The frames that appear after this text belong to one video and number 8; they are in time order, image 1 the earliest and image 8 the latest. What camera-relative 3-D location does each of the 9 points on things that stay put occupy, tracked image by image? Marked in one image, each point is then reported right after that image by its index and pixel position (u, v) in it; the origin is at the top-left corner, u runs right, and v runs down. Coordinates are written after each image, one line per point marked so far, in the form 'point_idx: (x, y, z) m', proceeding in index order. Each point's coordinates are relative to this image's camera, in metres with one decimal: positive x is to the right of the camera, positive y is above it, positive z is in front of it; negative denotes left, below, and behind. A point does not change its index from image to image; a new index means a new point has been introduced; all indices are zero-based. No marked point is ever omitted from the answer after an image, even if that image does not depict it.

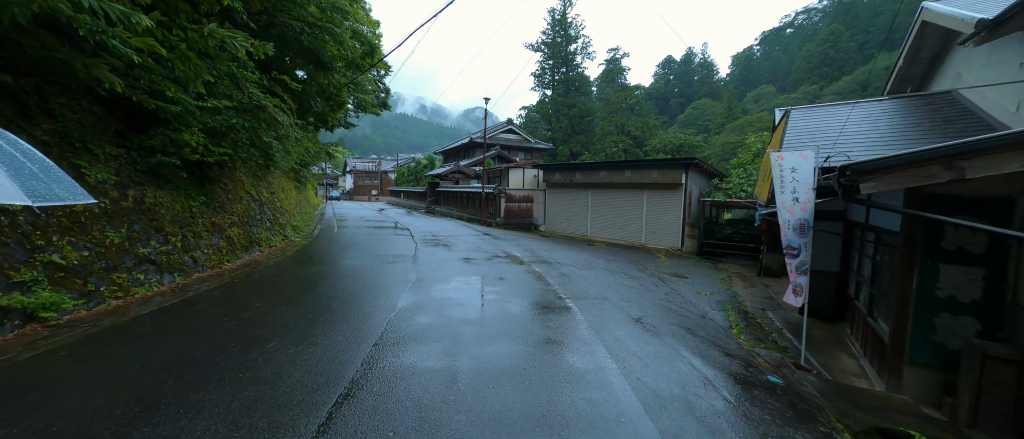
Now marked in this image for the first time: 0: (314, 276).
0: (-3.7, -0.9, +6.8) m
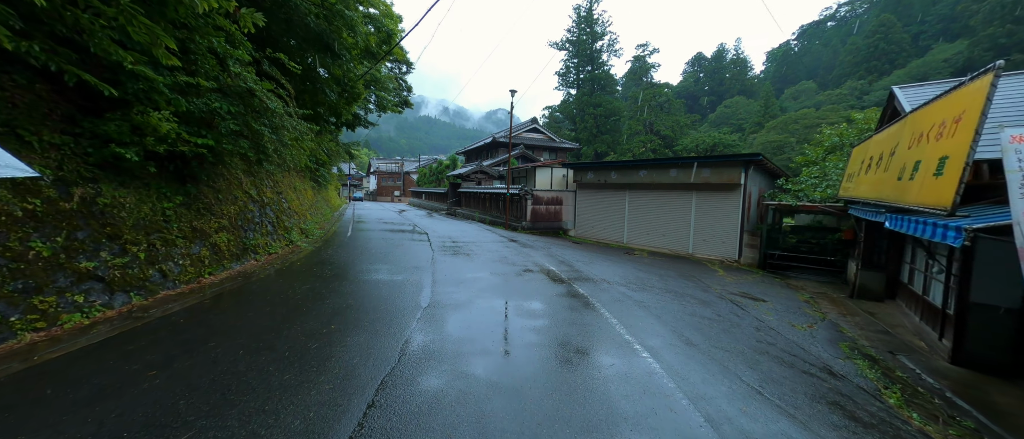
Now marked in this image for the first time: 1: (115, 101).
0: (-3.1, -1.0, +5.6) m
1: (-5.2, +1.5, +4.8) m
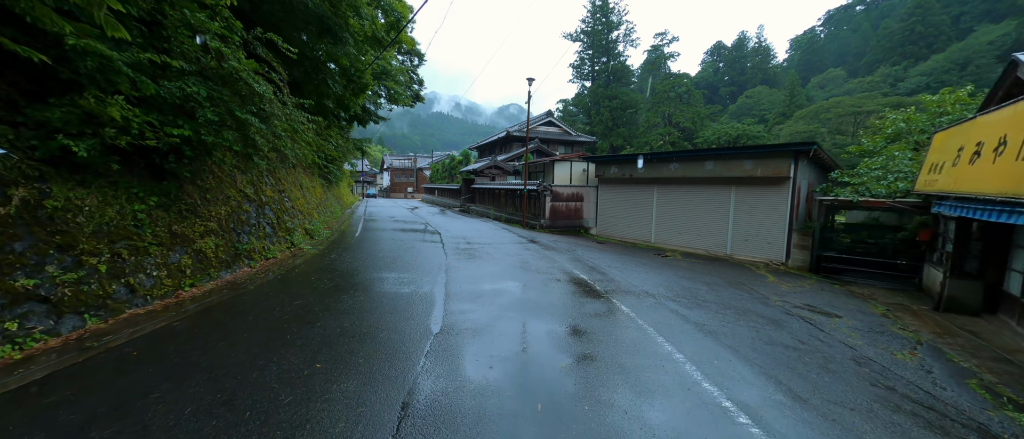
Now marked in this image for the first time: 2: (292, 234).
0: (-2.8, -1.1, +4.8) m
1: (-4.8, +1.5, +4.0) m
2: (-5.3, -0.4, +8.9) m
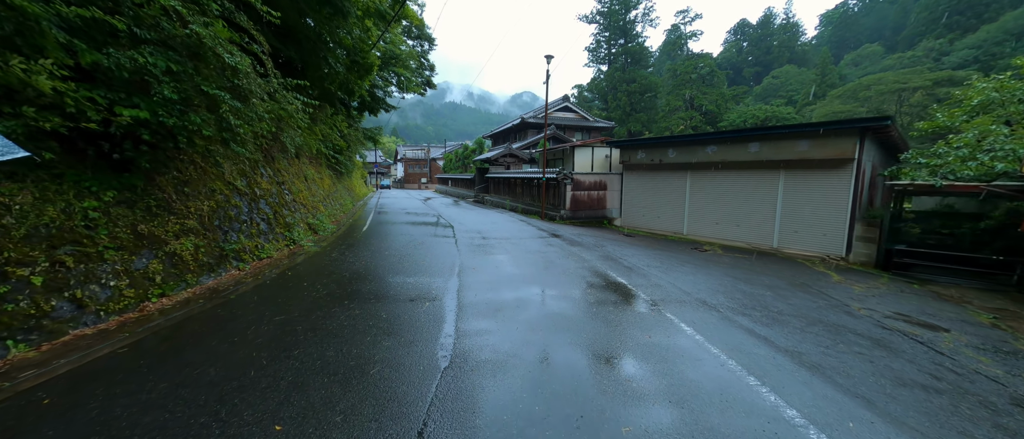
0: (-2.5, -1.0, +3.9) m
1: (-4.6, +1.5, +3.2) m
2: (-4.9, -0.2, +8.2) m
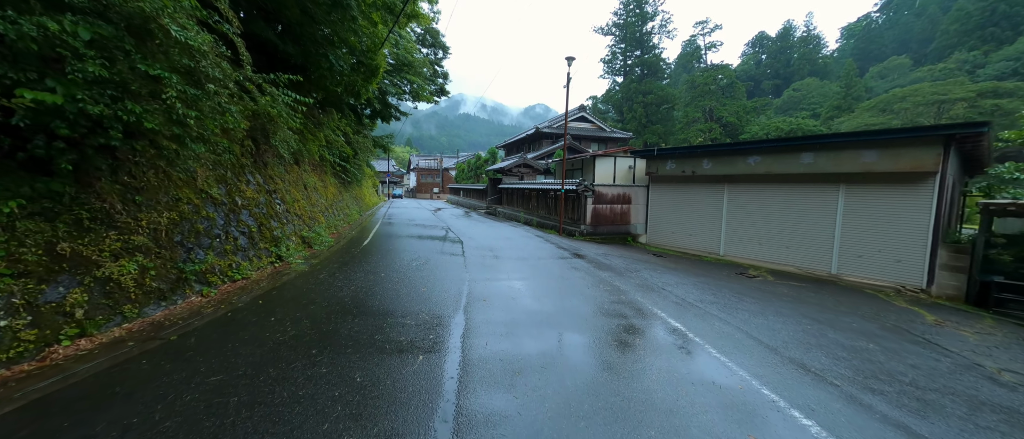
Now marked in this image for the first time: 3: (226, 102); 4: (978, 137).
0: (-2.3, -1.2, +2.9) m
1: (-4.4, +1.3, +2.3) m
2: (-4.6, -0.5, +7.2) m
3: (-3.4, +1.4, +4.4) m
4: (+8.7, +1.6, +7.0) m
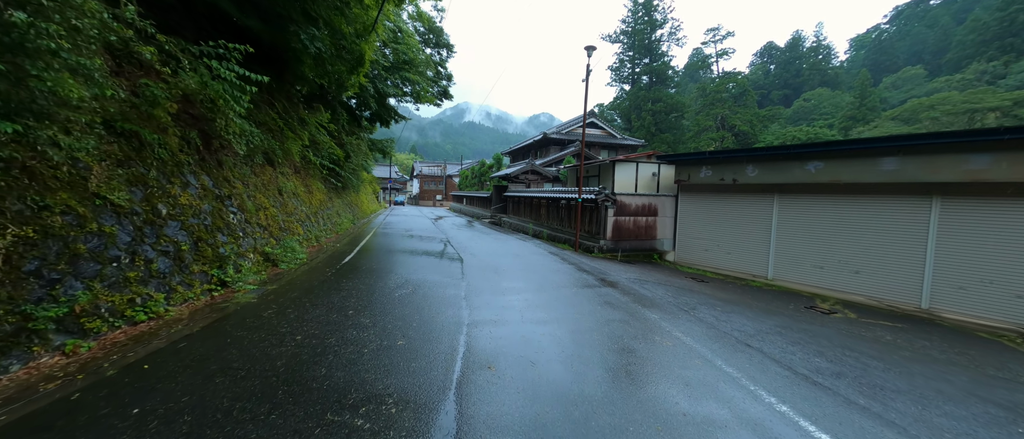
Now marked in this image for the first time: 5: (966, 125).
0: (-2.1, -1.4, +1.2) m
1: (-4.2, +1.2, +0.7) m
2: (-4.4, -0.7, +5.6) m
3: (-3.2, +1.2, +2.9) m
4: (+8.9, +1.2, +5.3) m
5: (+26.6, +5.5, +20.8) m
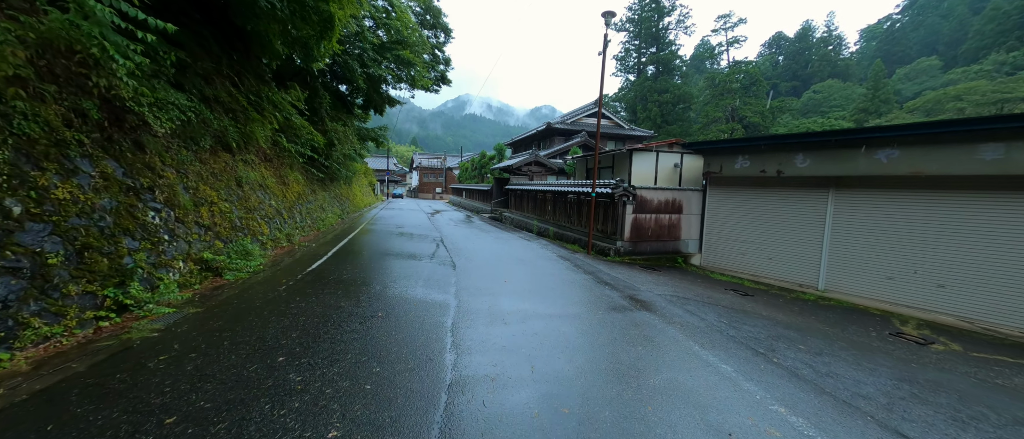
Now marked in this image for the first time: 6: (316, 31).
0: (-2.1, -1.5, -0.2) m
1: (-4.2, +1.1, -0.8) m
2: (-4.3, -0.7, +4.2) m
3: (-3.2, +1.2, +1.4) m
4: (+9.0, +1.2, +3.8) m
5: (+26.7, +5.7, +19.1) m
6: (-4.0, +3.7, +7.3) m
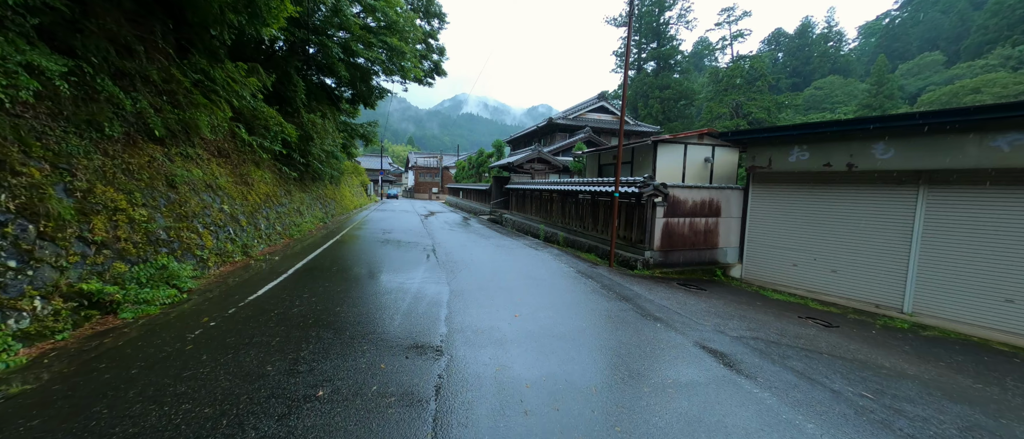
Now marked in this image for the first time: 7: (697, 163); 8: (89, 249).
0: (-1.9, -1.6, -1.8) m
1: (-4.0, +1.0, -2.4) m
2: (-4.2, -0.9, +2.6) m
3: (-3.0, +1.0, -0.2) m
4: (+9.1, +1.1, +2.3) m
5: (+26.7, +5.8, +17.7) m
6: (-3.8, +3.6, +5.7) m
7: (+4.7, +1.5, +9.5) m
8: (-4.7, -0.4, +4.1) m
